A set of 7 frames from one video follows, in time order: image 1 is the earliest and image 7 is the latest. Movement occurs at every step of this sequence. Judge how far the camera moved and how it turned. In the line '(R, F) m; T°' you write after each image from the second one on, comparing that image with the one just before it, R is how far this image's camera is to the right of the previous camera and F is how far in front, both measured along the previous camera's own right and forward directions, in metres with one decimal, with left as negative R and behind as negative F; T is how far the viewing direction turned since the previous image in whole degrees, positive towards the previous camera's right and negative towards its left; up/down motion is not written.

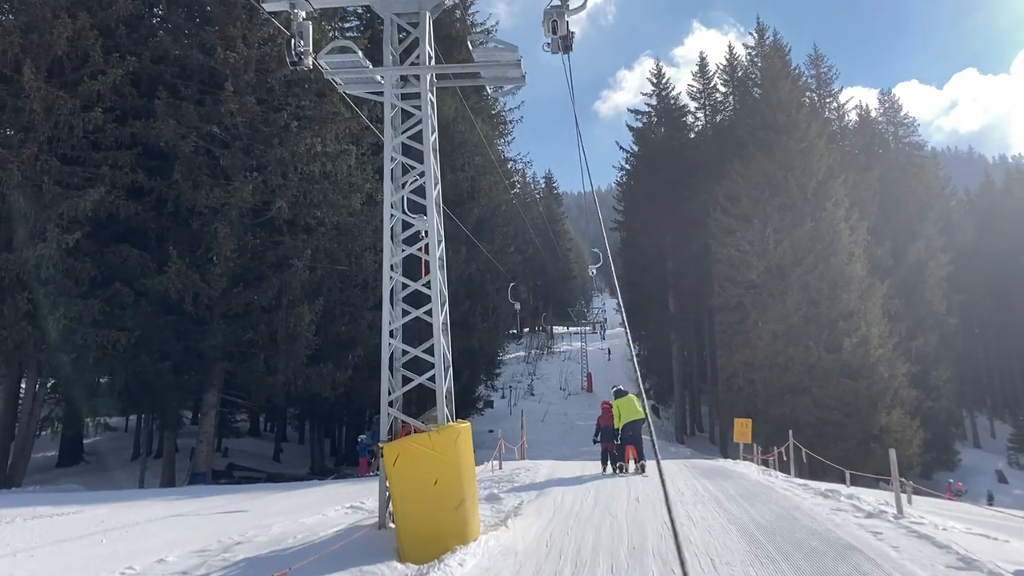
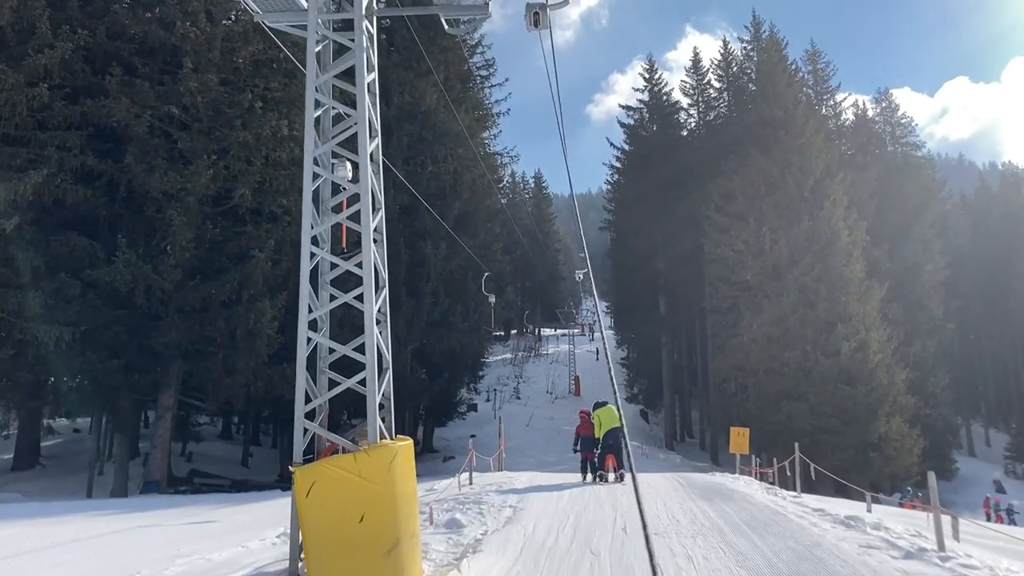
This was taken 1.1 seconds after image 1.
(+0.2, +1.2) m; +1°
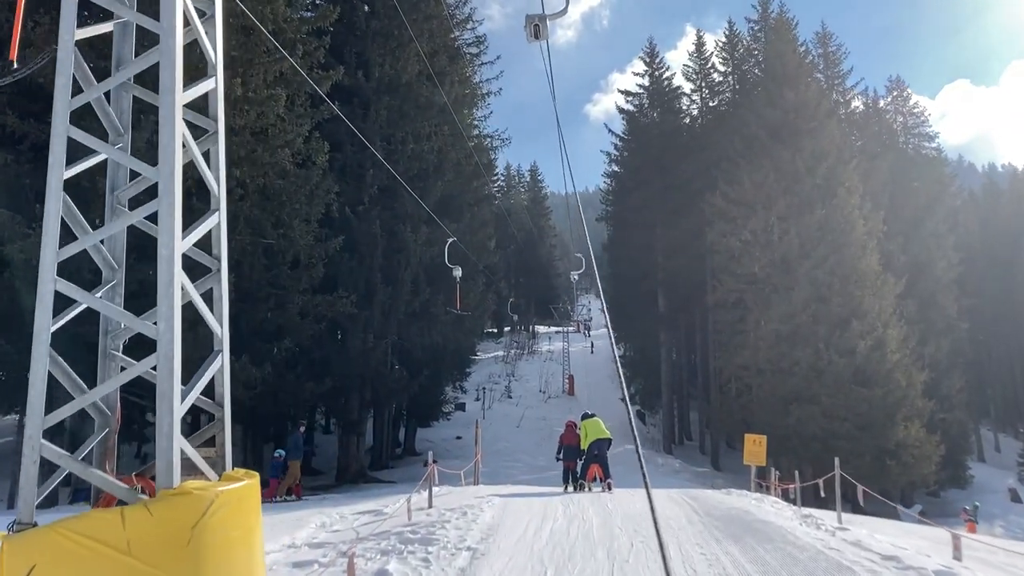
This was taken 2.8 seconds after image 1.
(+0.2, +1.9) m; 0°
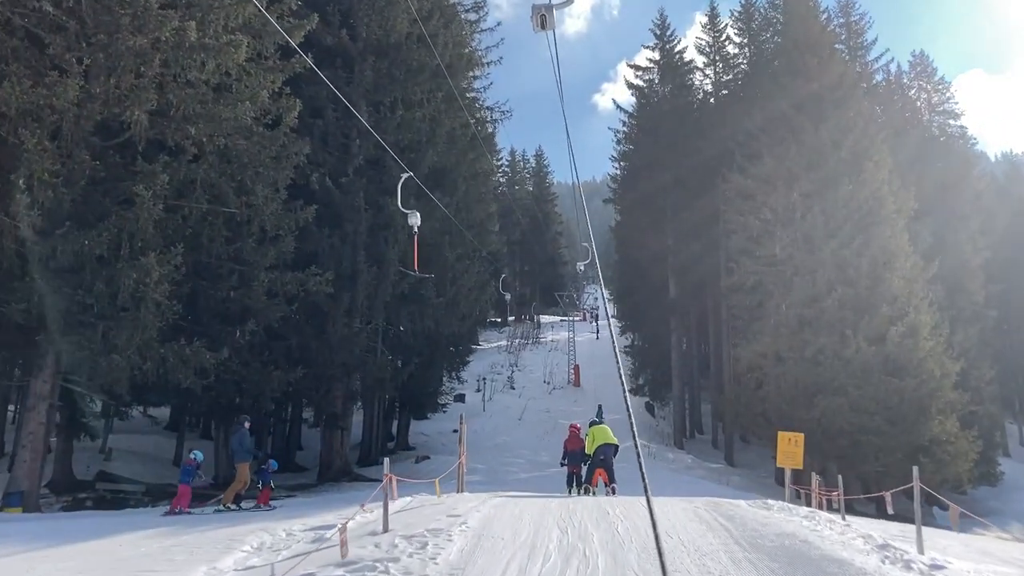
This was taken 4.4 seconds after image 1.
(+0.2, +1.8) m; 0°
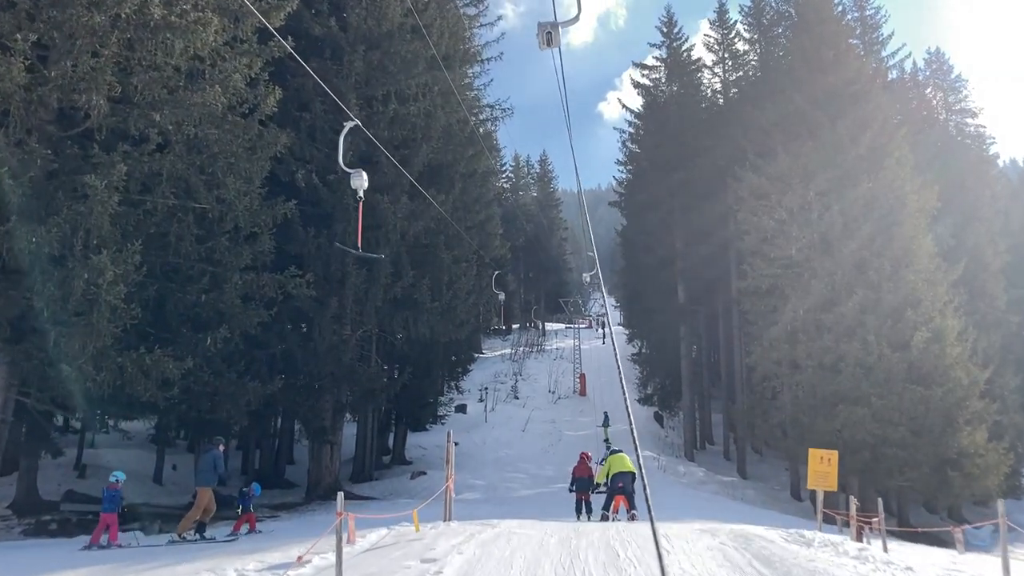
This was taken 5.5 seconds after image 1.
(+0.1, +1.1) m; 0°
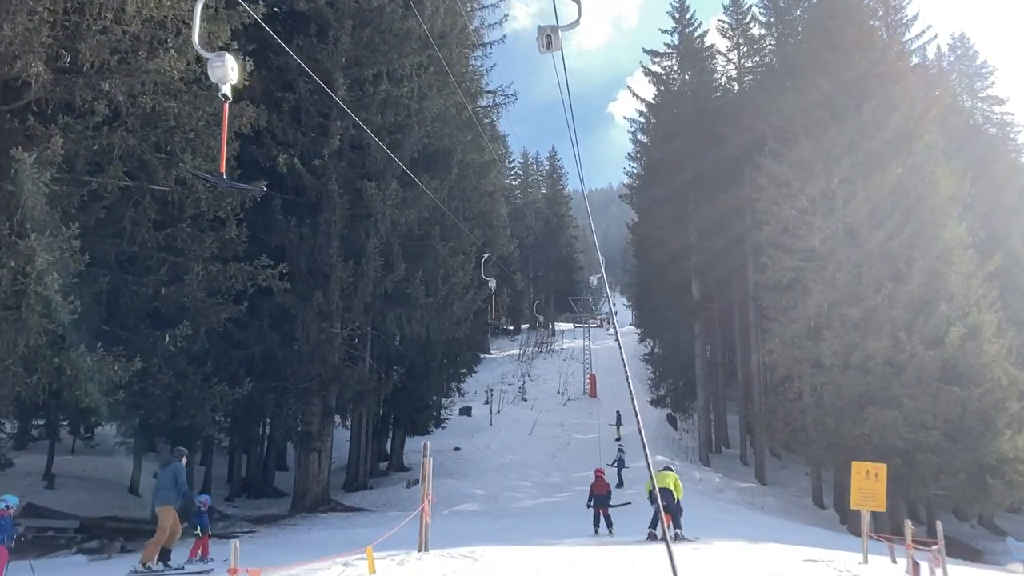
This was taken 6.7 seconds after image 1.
(+0.2, +1.3) m; -1°
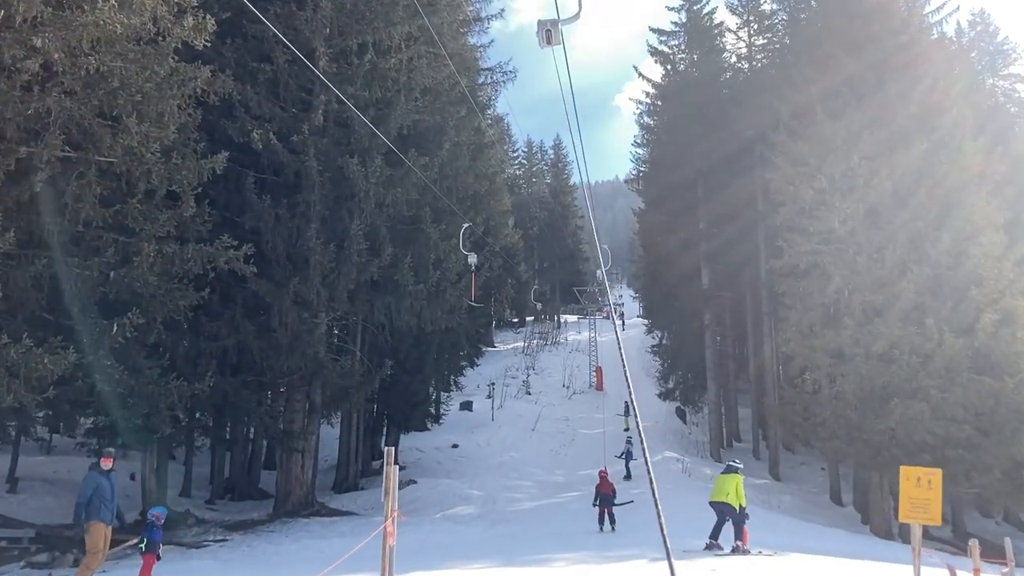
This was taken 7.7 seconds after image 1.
(+0.2, +1.2) m; 0°
